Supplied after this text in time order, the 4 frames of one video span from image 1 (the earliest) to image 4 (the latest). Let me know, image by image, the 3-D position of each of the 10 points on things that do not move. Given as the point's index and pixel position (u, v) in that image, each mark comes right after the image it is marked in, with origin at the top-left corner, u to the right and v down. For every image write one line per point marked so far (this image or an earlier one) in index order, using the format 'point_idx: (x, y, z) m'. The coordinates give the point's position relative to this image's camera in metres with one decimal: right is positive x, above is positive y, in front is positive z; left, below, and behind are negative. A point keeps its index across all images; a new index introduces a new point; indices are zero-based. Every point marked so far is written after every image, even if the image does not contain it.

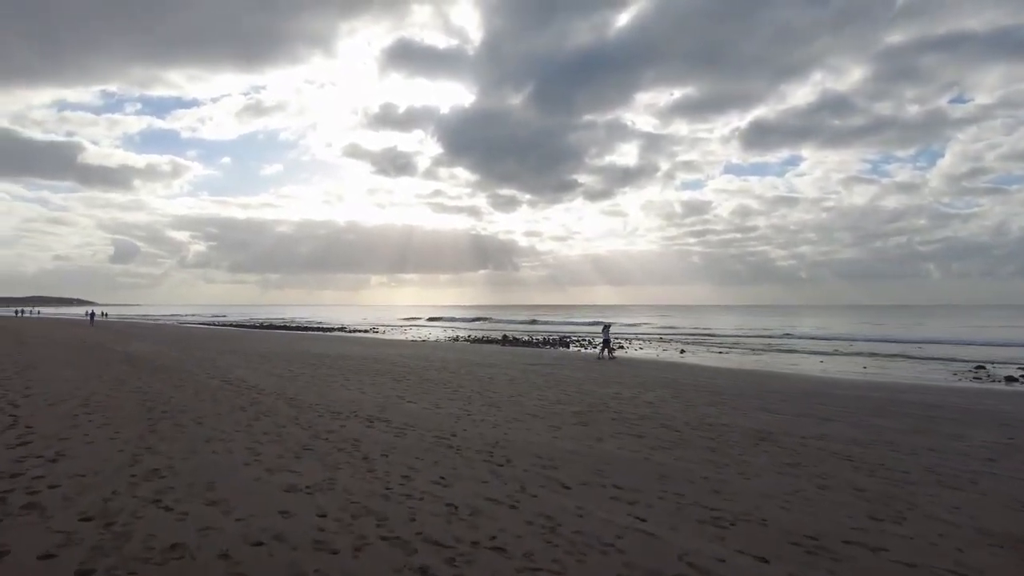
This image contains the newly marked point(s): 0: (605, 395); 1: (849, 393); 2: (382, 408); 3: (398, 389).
0: (+2.4, -2.8, +14.4) m
1: (+10.8, -3.4, +17.8) m
2: (-2.6, -2.4, +11.1) m
3: (-2.9, -2.6, +13.9) m
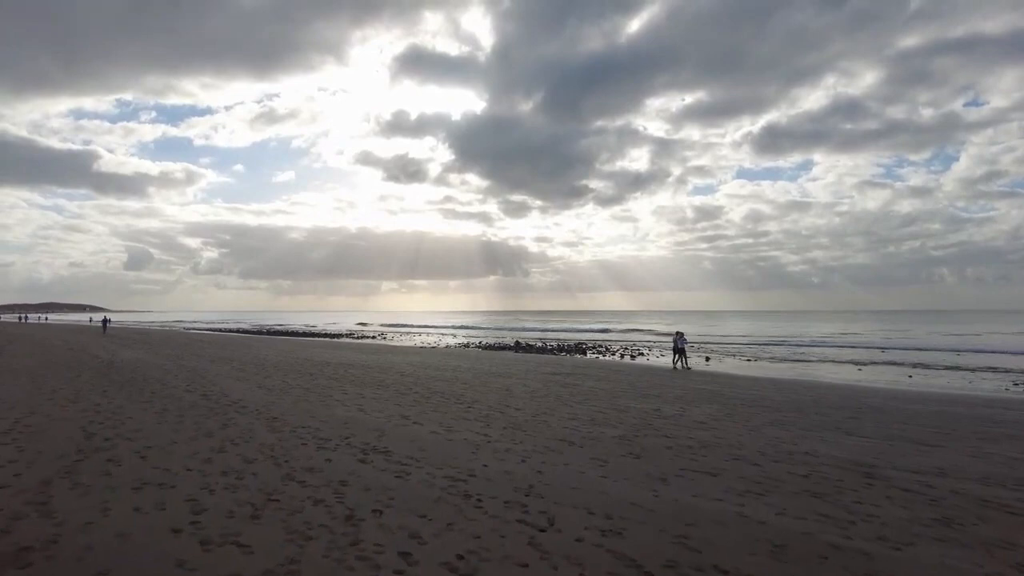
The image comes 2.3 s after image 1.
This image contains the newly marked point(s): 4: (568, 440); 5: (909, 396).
0: (+3.0, -2.8, +12.3) m
1: (+11.4, -3.4, +15.5) m
2: (-2.1, -2.4, +9.0) m
3: (-2.3, -2.5, +11.8) m
4: (+0.9, -2.4, +8.8) m
5: (+13.7, -3.8, +19.0) m
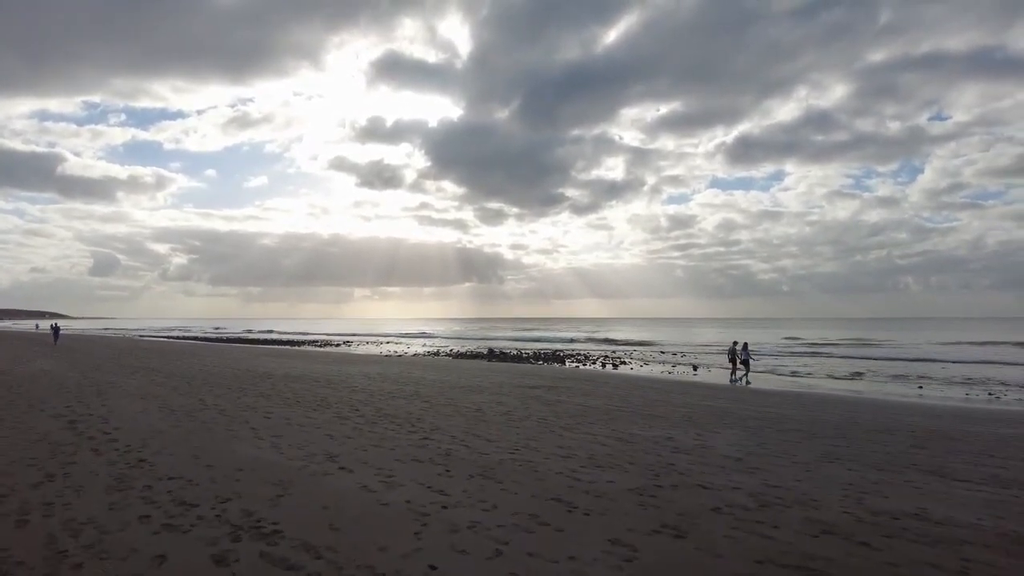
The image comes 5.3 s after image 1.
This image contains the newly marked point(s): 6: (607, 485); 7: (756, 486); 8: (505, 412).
0: (+2.5, -2.7, +9.4) m
1: (+10.8, -3.3, +12.9) m
2: (-2.5, -2.2, +5.9) m
3: (-2.8, -2.4, +8.7) m
4: (+0.6, -2.2, +5.8) m
5: (+13.0, -3.8, +16.6) m
6: (+1.2, -2.3, +6.6) m
7: (+3.1, -2.5, +7.0) m
8: (-0.2, -2.8, +12.5) m
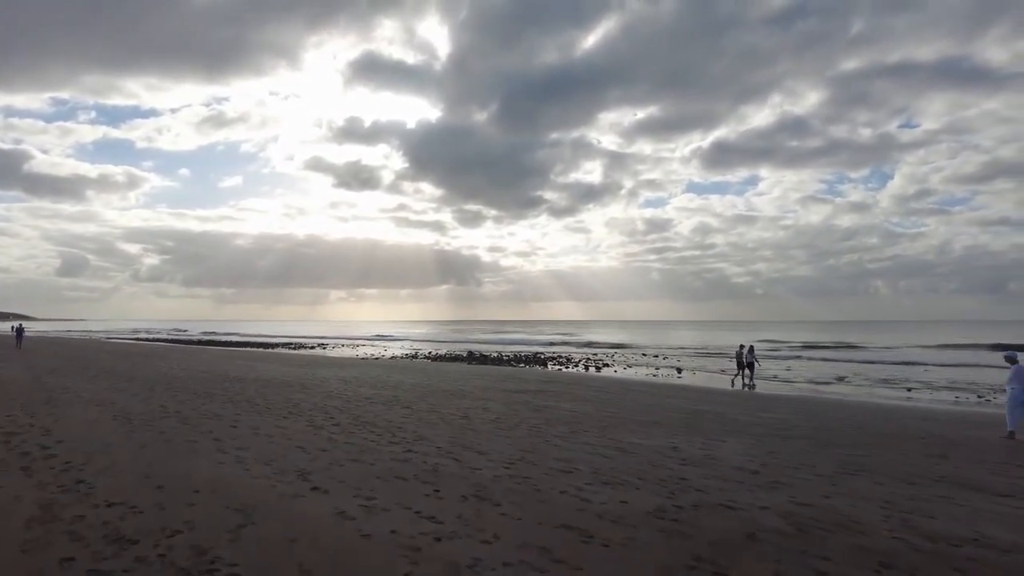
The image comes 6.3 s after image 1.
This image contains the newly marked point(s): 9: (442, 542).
0: (+2.4, -2.6, +8.6) m
1: (+10.5, -3.3, +12.5) m
2: (-2.4, -2.1, +5.0) m
3: (-2.8, -2.3, +7.8) m
4: (+0.6, -2.2, +5.0) m
5: (+12.6, -3.8, +16.2) m
6: (+1.2, -2.3, +5.8) m
7: (+3.1, -2.4, +6.2) m
8: (-0.4, -2.8, +11.6) m
9: (-0.6, -2.1, +4.6) m
